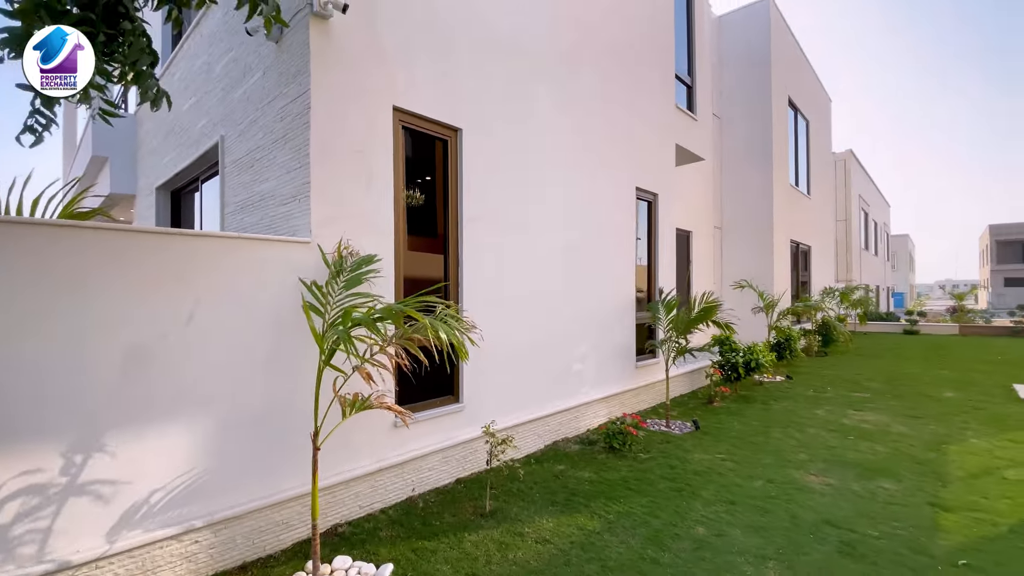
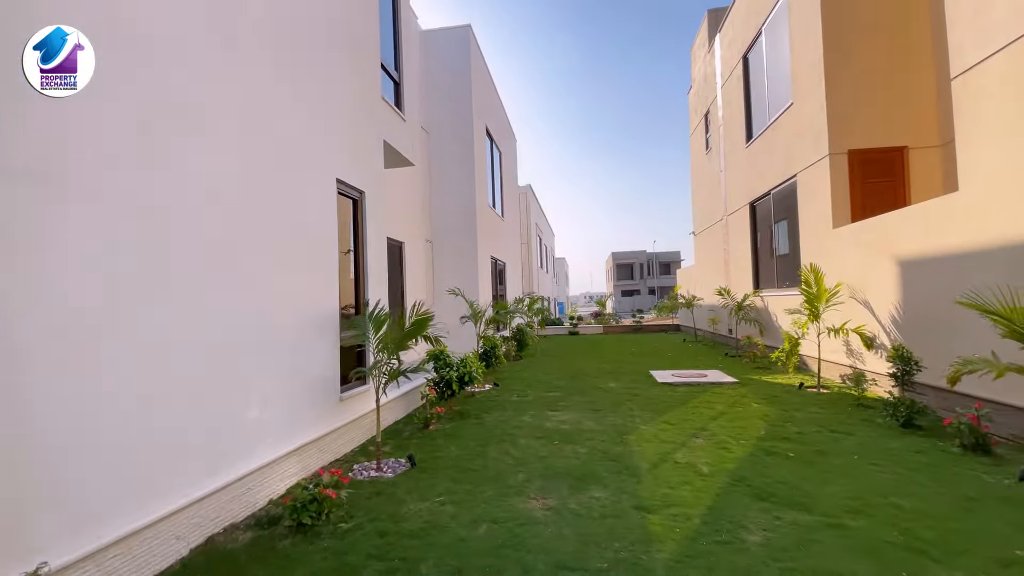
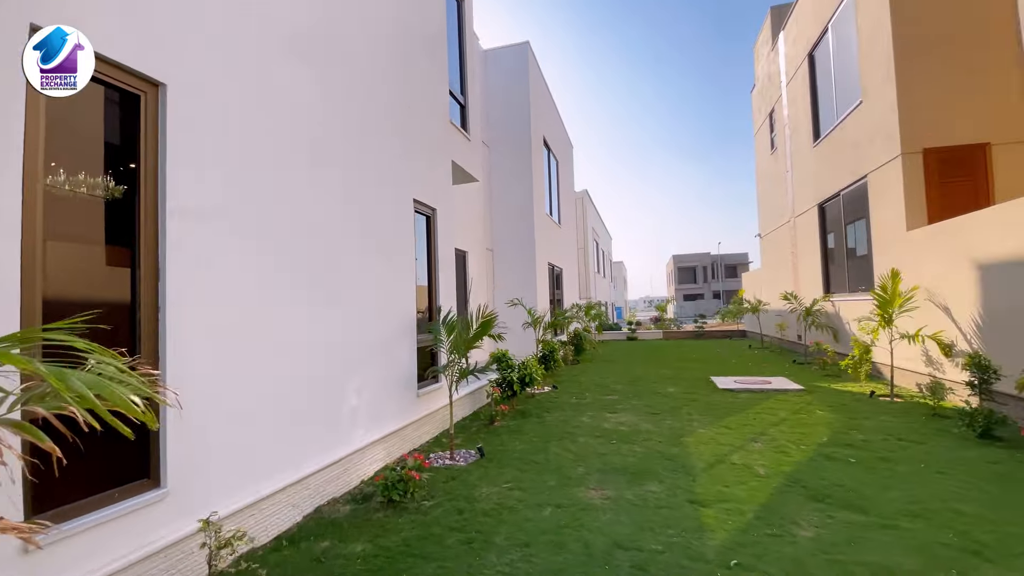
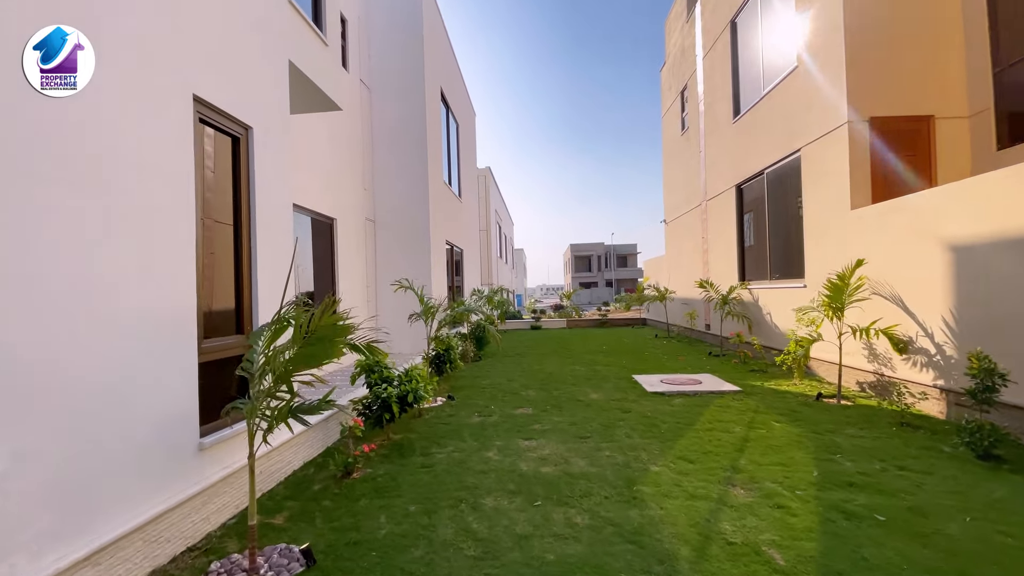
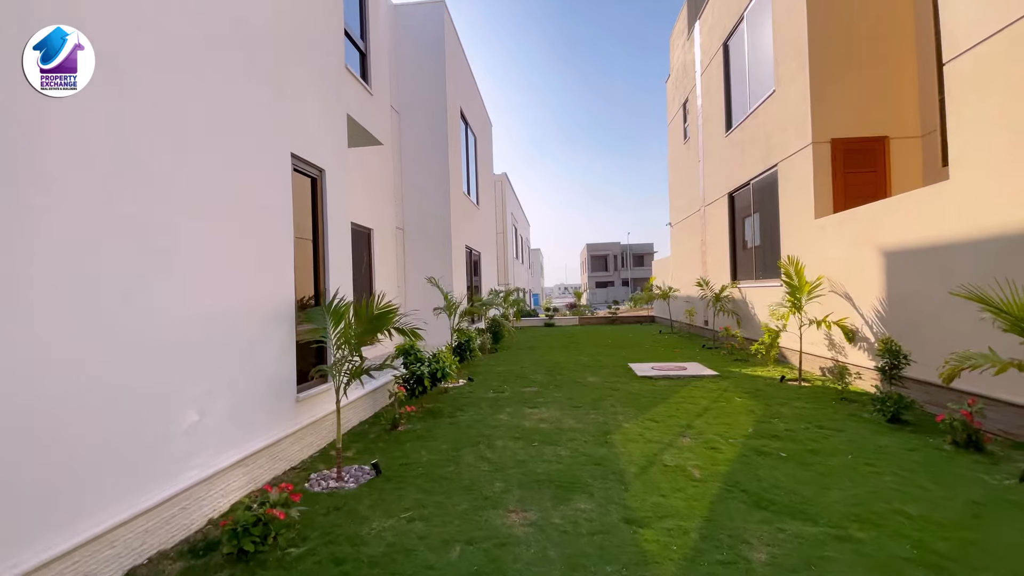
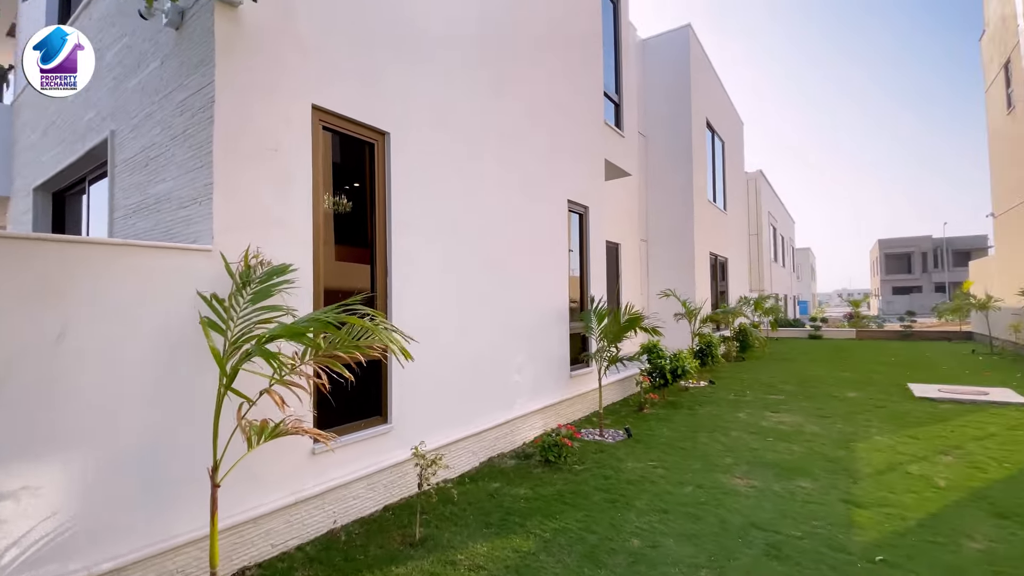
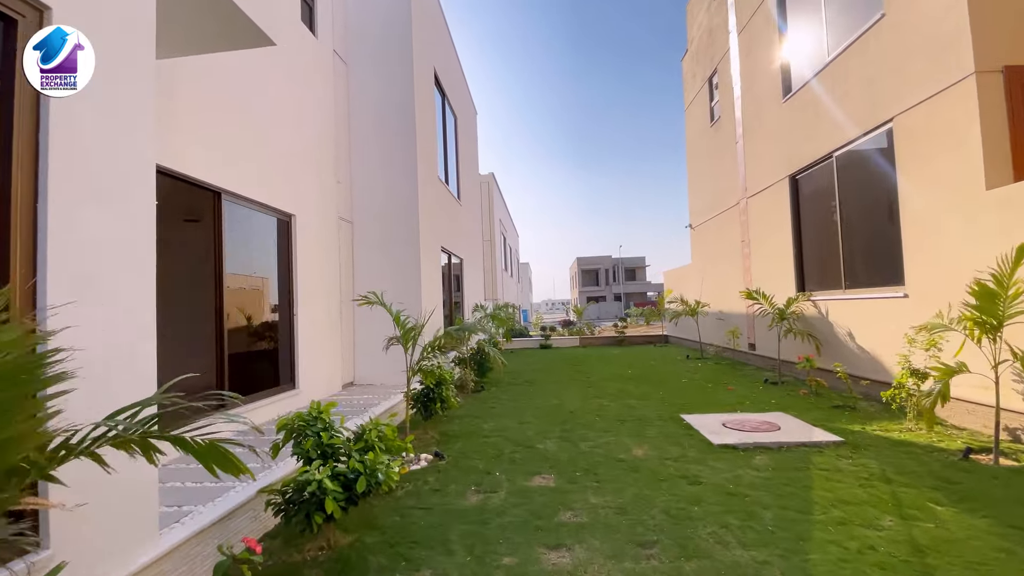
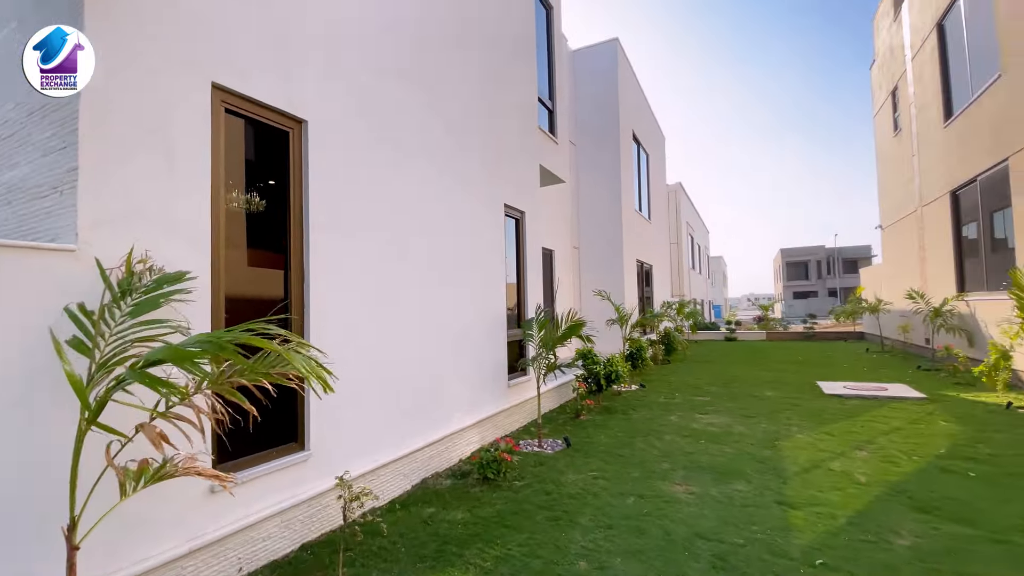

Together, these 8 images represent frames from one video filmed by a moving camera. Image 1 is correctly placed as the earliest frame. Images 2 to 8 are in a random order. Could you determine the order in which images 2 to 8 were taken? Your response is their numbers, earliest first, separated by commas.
6, 8, 3, 2, 5, 4, 7
